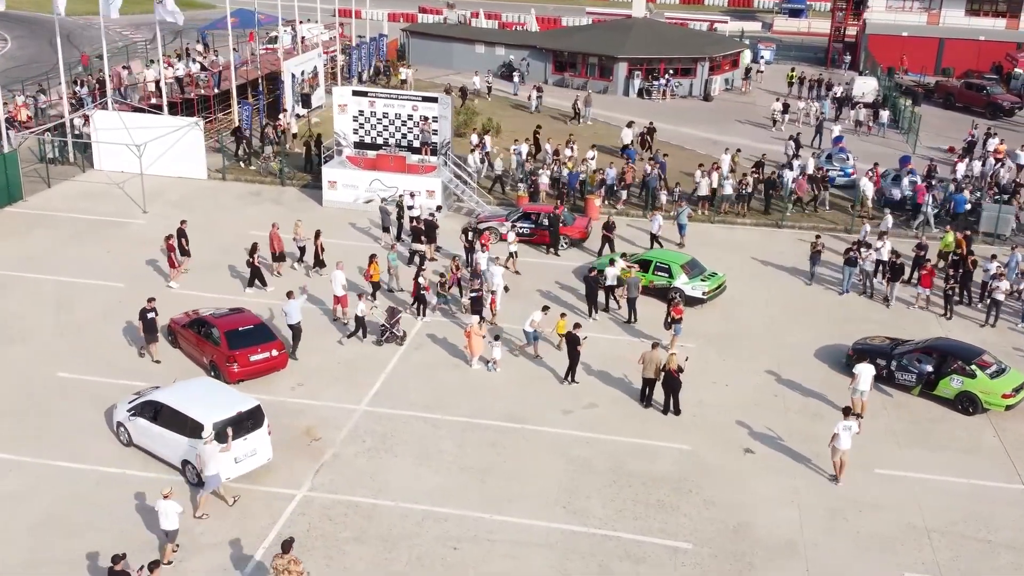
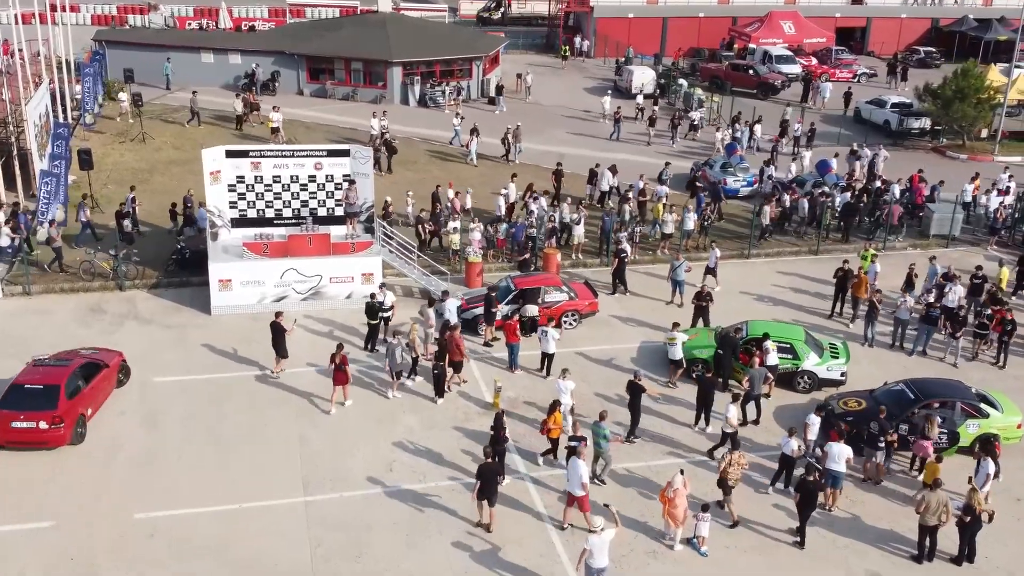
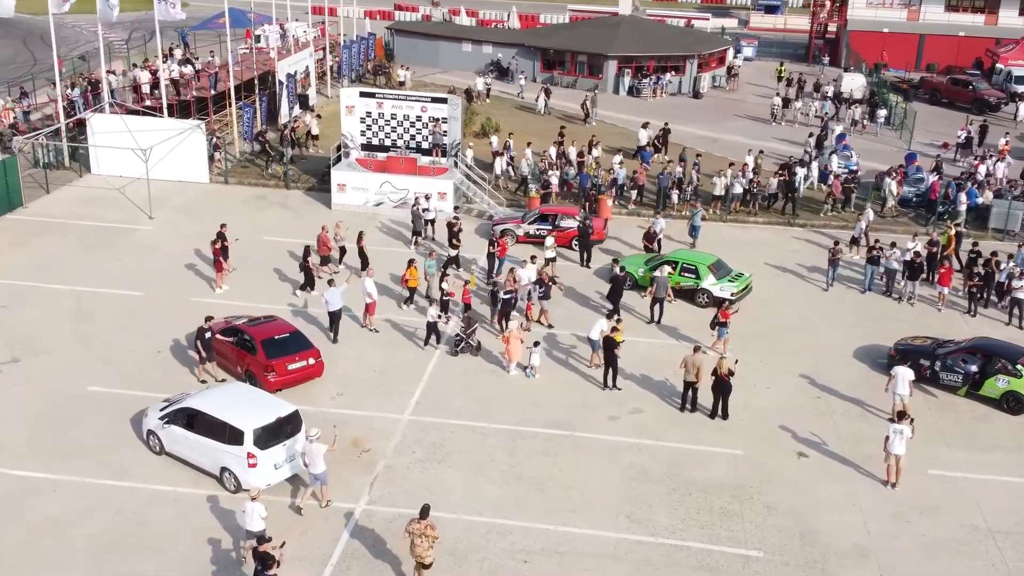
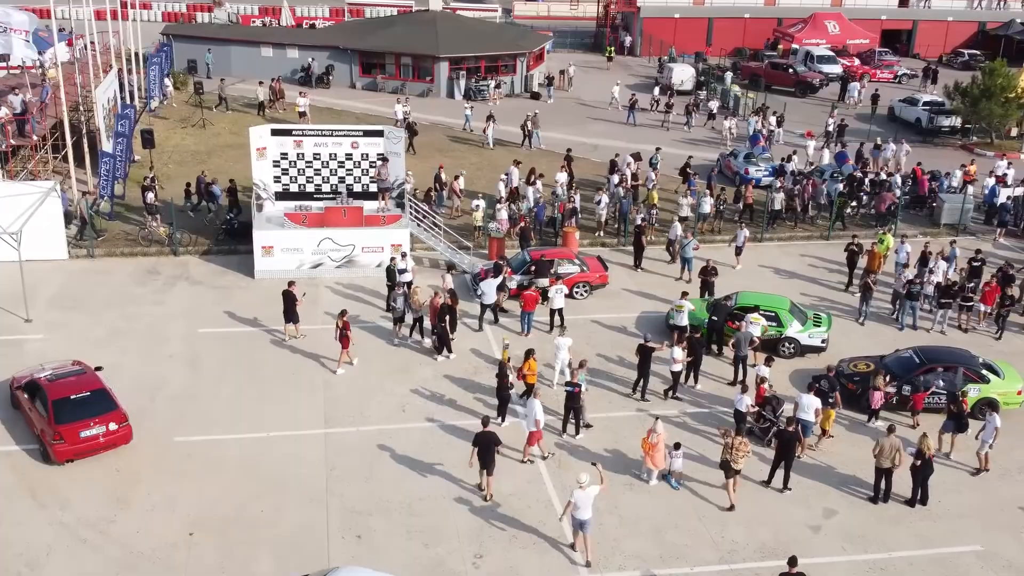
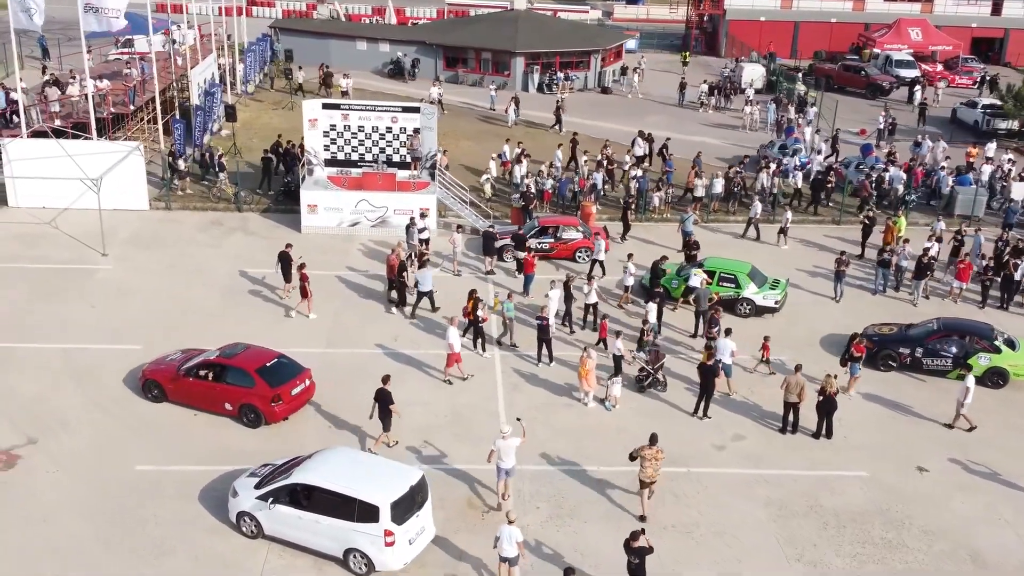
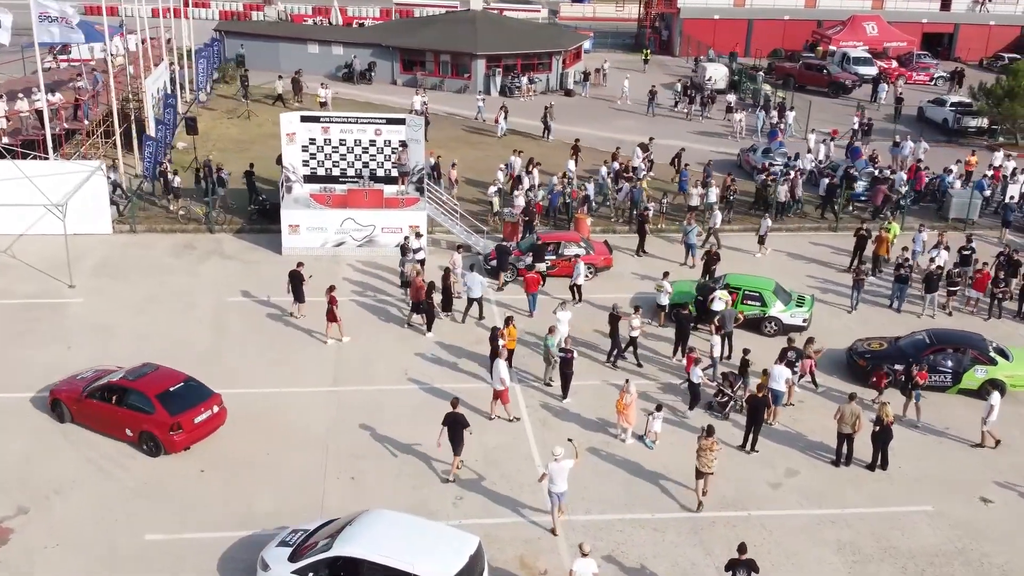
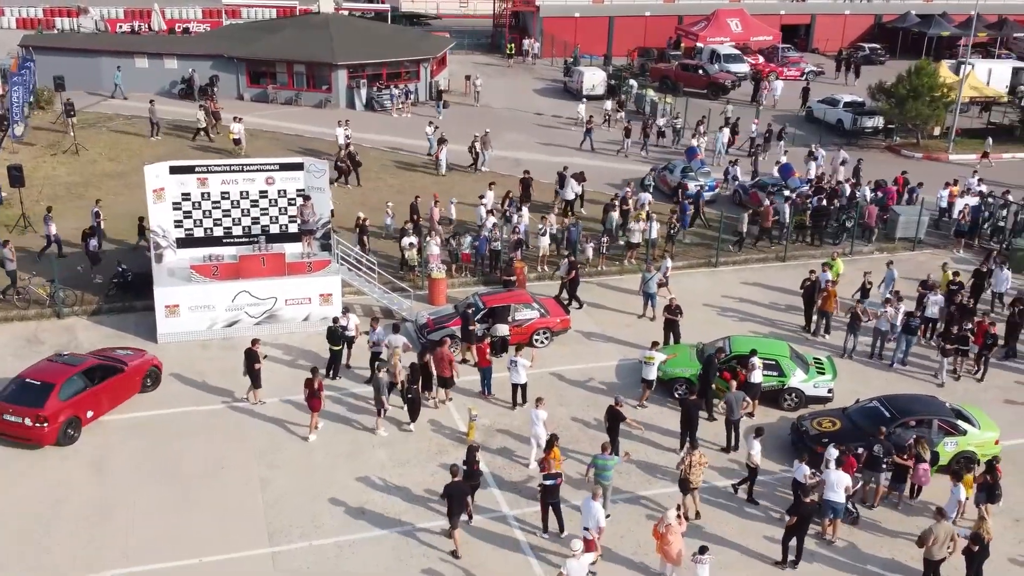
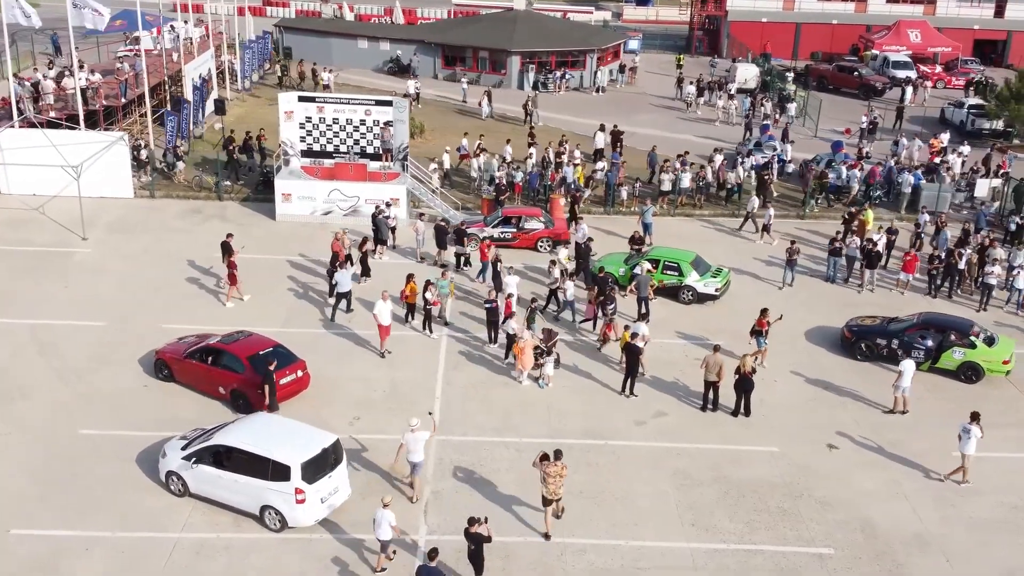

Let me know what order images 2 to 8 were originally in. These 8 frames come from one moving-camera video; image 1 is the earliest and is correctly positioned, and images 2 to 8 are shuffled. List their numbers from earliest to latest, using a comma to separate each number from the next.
3, 8, 5, 6, 4, 2, 7
